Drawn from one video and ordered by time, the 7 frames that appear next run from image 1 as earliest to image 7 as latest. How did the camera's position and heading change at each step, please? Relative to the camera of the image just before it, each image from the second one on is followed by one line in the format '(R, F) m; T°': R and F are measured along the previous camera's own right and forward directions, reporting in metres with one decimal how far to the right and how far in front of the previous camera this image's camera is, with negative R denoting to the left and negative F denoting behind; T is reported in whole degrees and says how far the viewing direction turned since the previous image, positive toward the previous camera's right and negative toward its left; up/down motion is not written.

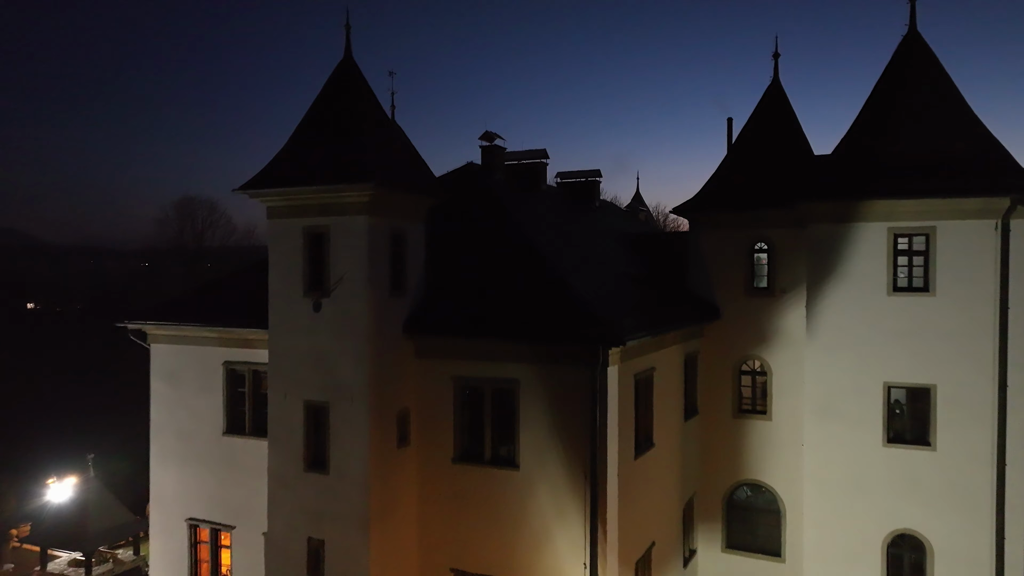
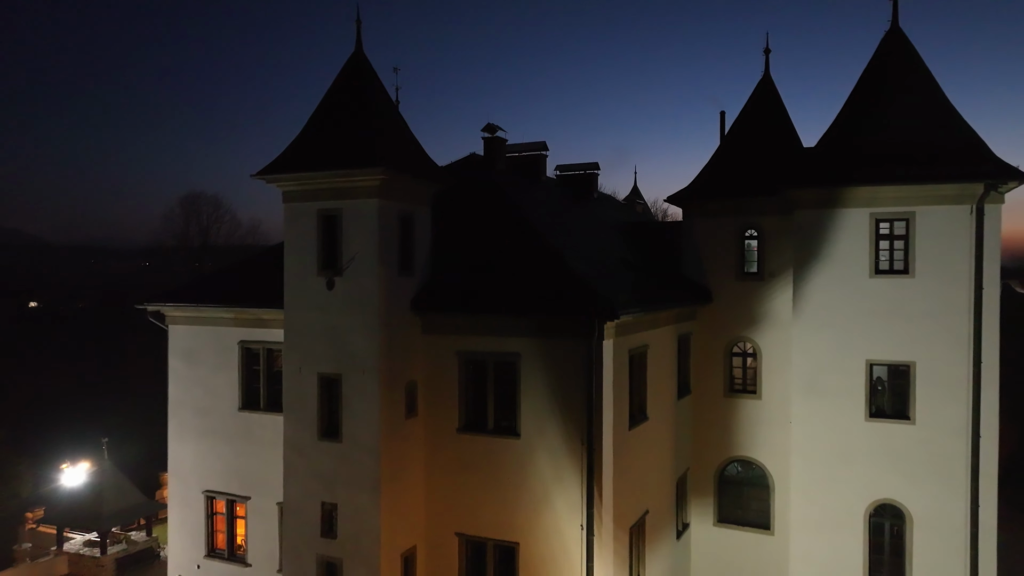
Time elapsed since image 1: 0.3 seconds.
(0.0, -0.8) m; 0°
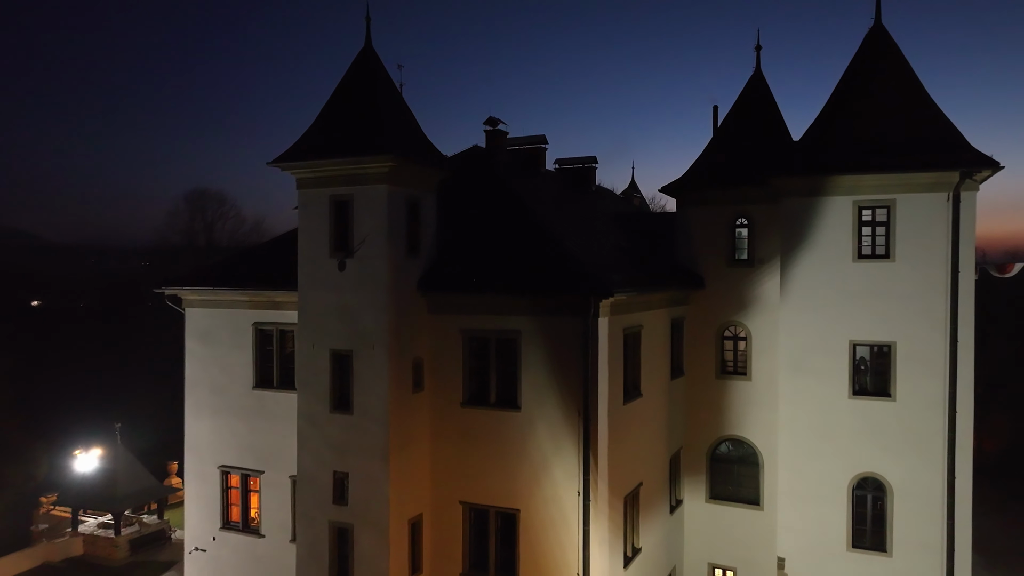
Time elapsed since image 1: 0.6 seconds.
(0.0, -0.8) m; 0°
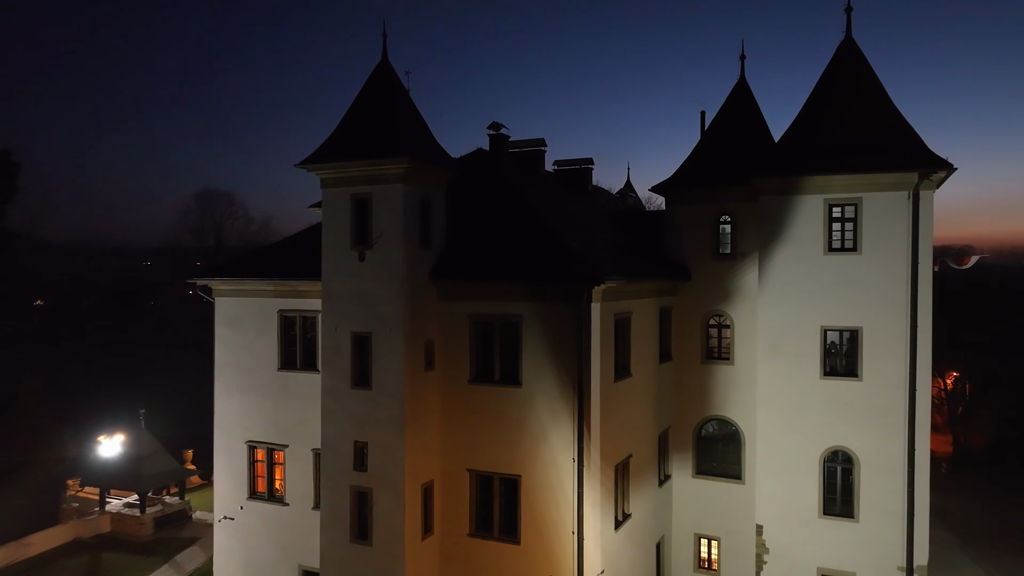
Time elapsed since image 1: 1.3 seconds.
(0.0, -1.5) m; 0°
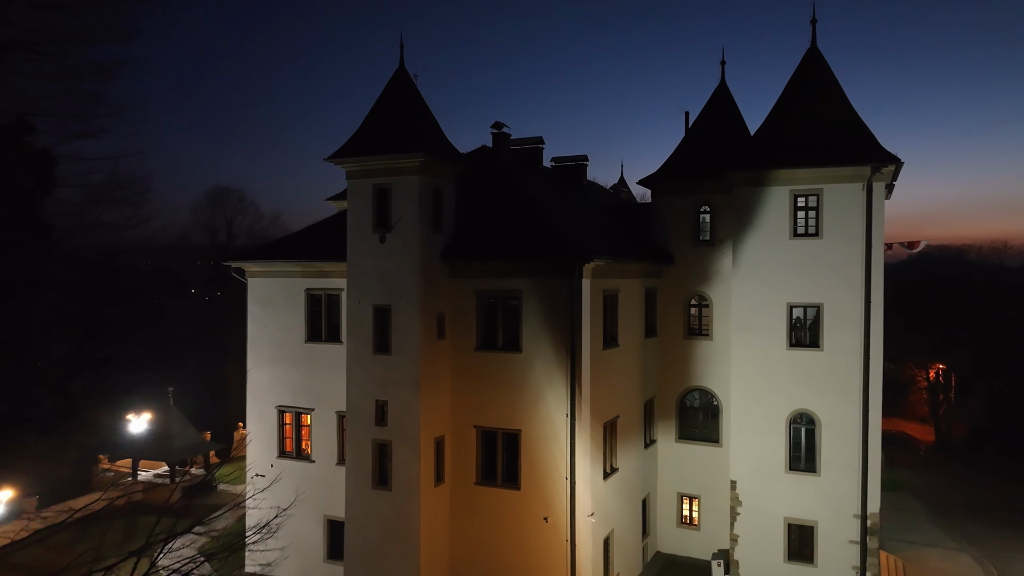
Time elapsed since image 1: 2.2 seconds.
(0.0, -2.2) m; 0°
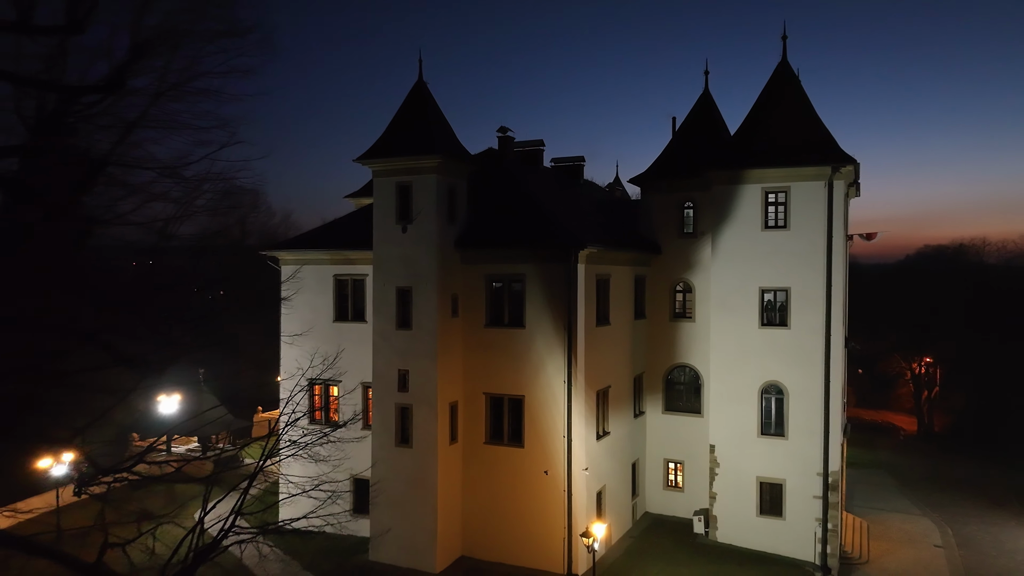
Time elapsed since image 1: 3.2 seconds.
(-0.1, -2.5) m; 0°
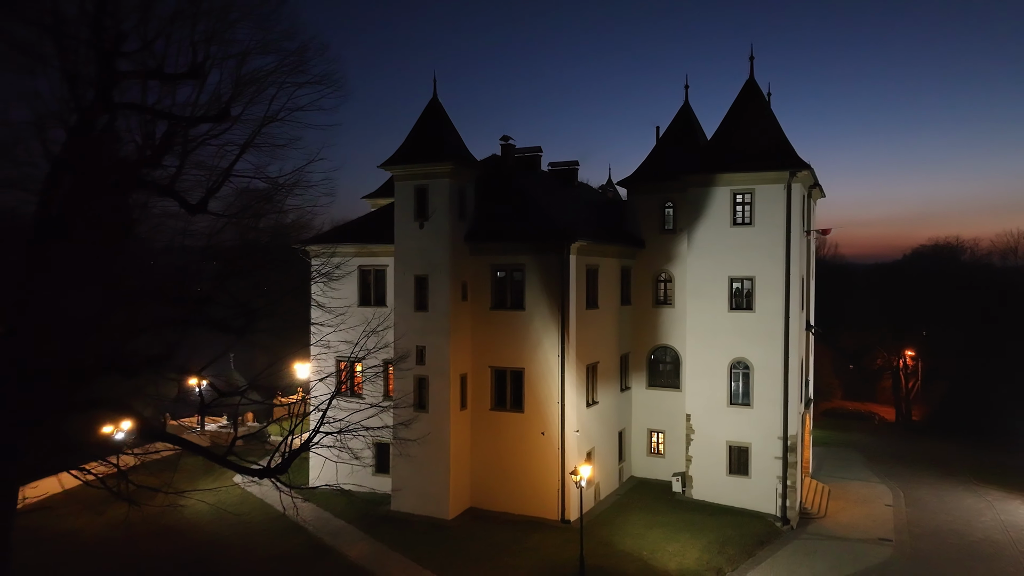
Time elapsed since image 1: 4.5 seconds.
(0.0, -3.3) m; 0°
